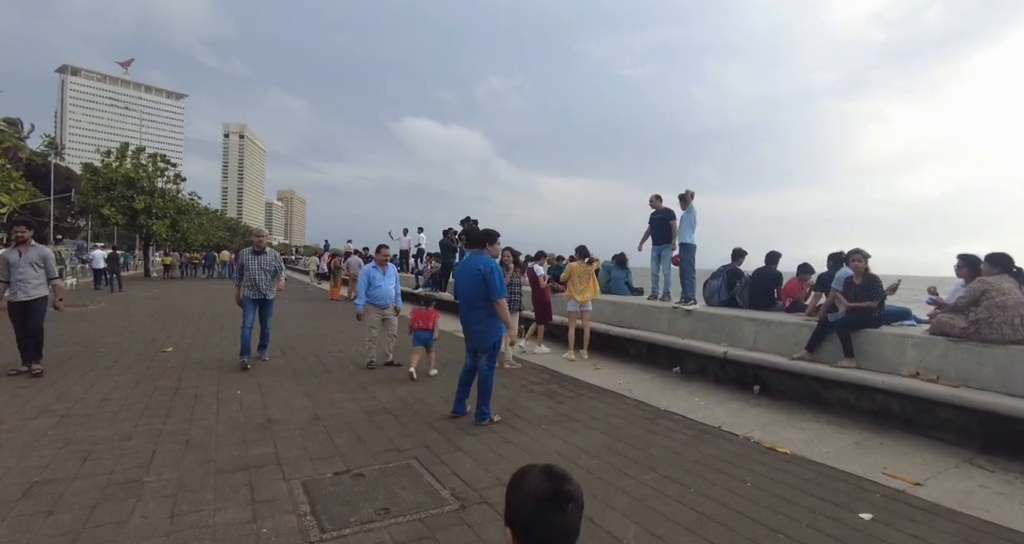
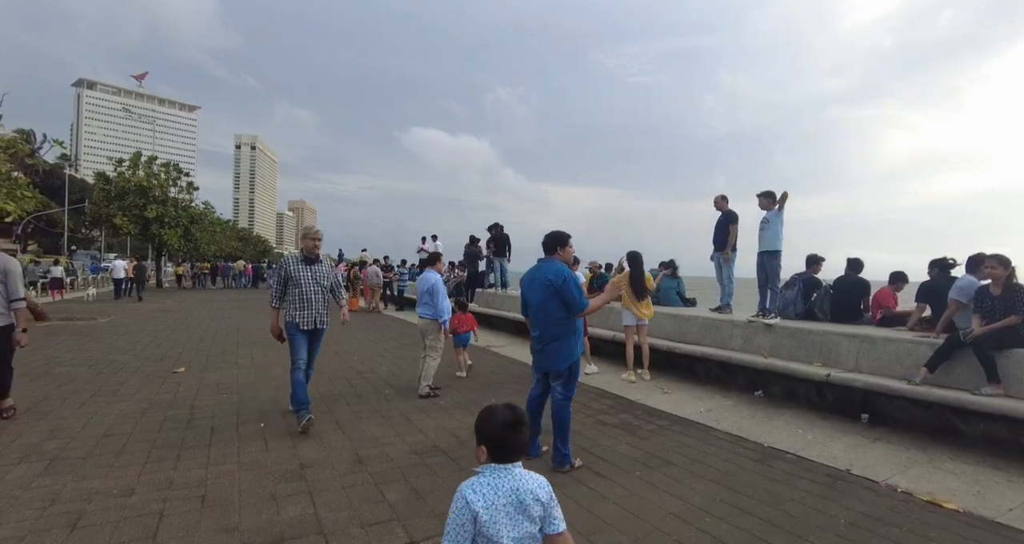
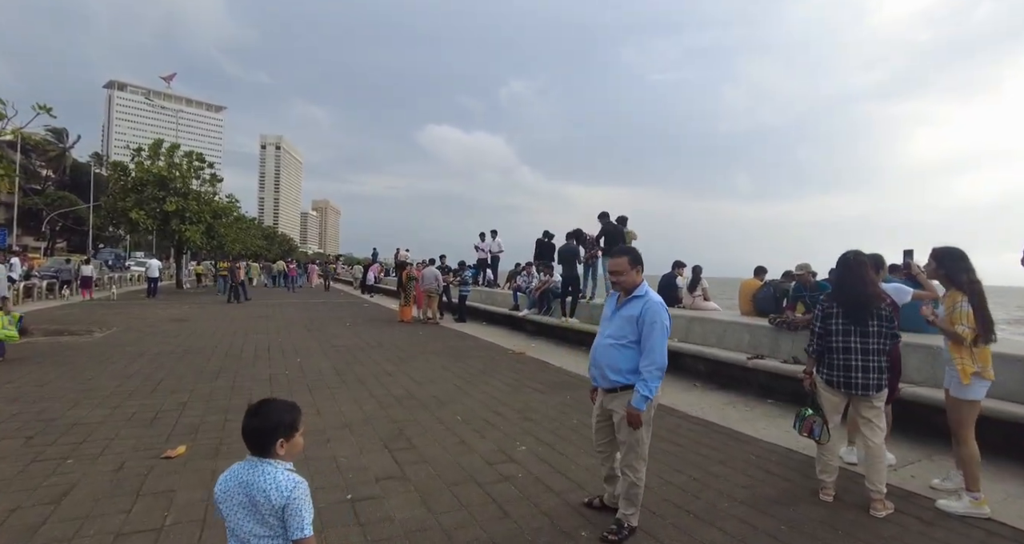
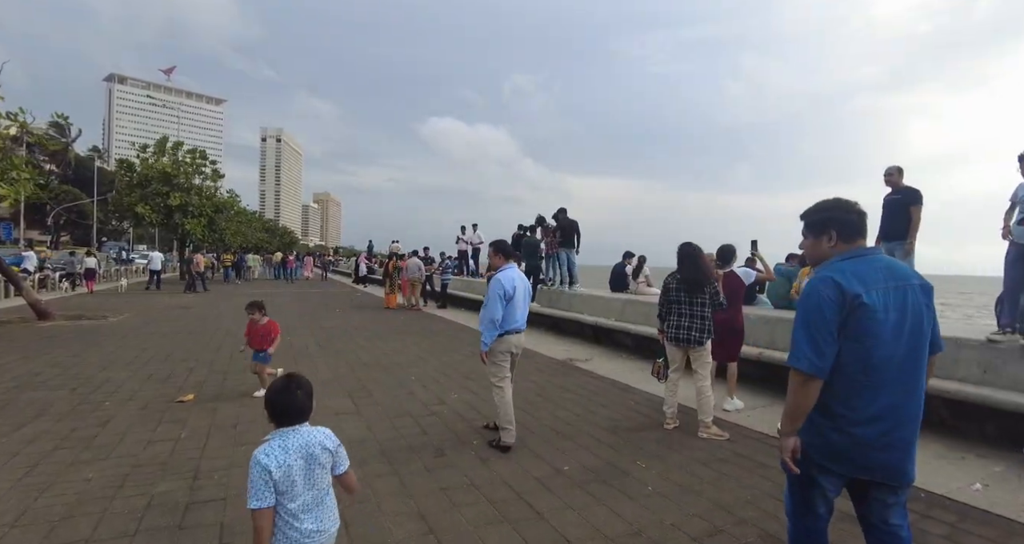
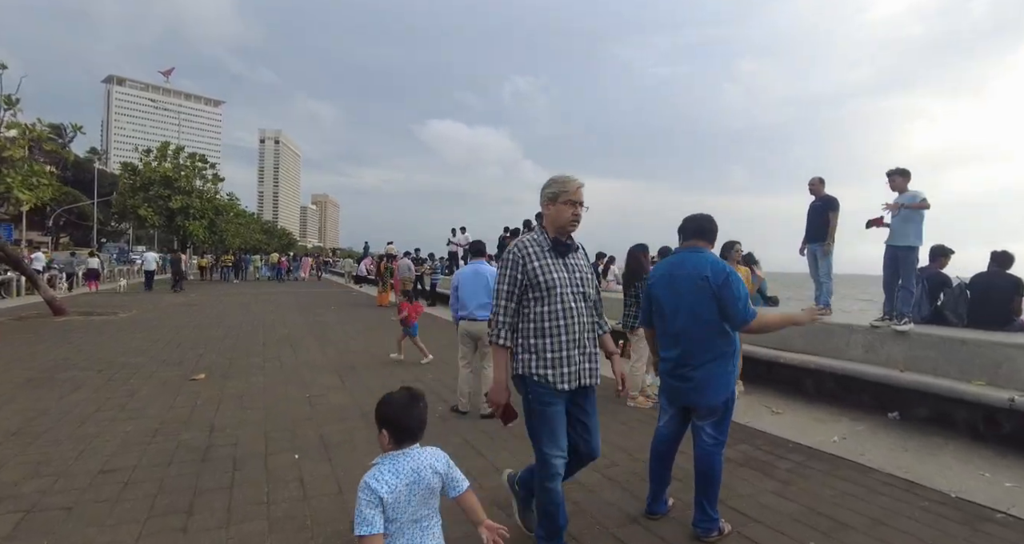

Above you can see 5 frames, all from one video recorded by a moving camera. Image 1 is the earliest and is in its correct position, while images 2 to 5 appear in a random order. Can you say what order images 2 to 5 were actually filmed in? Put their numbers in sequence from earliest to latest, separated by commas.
2, 5, 4, 3
